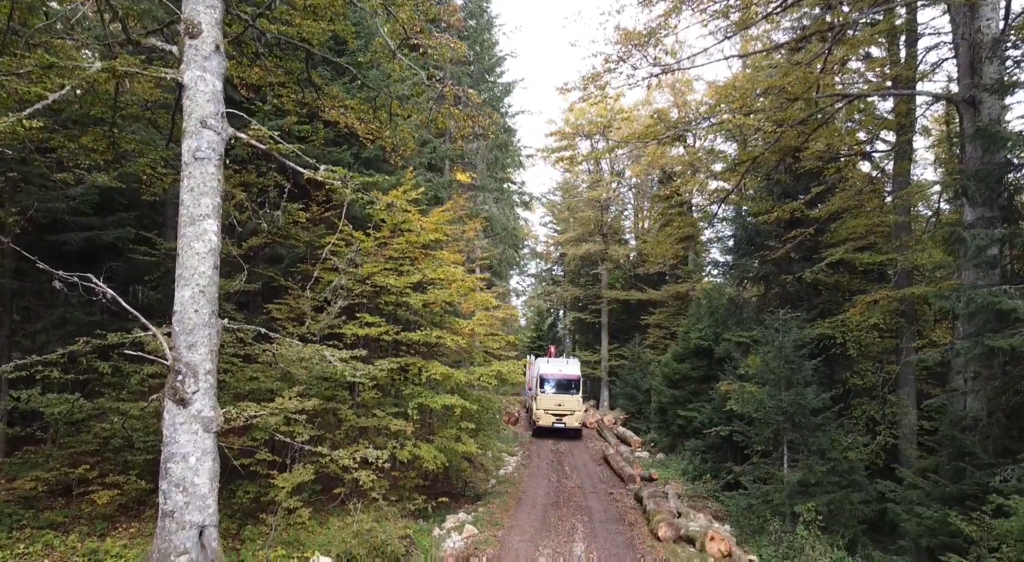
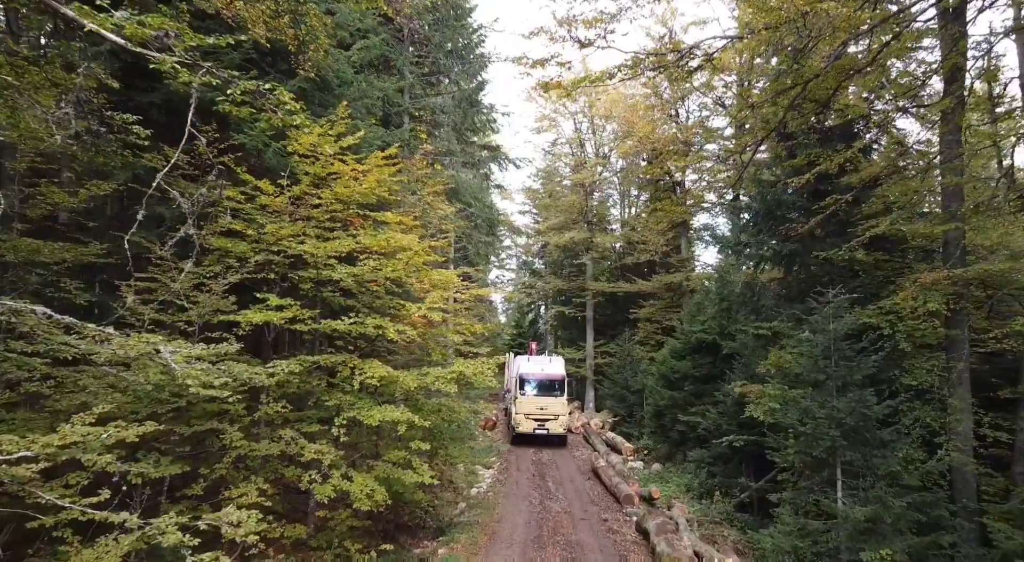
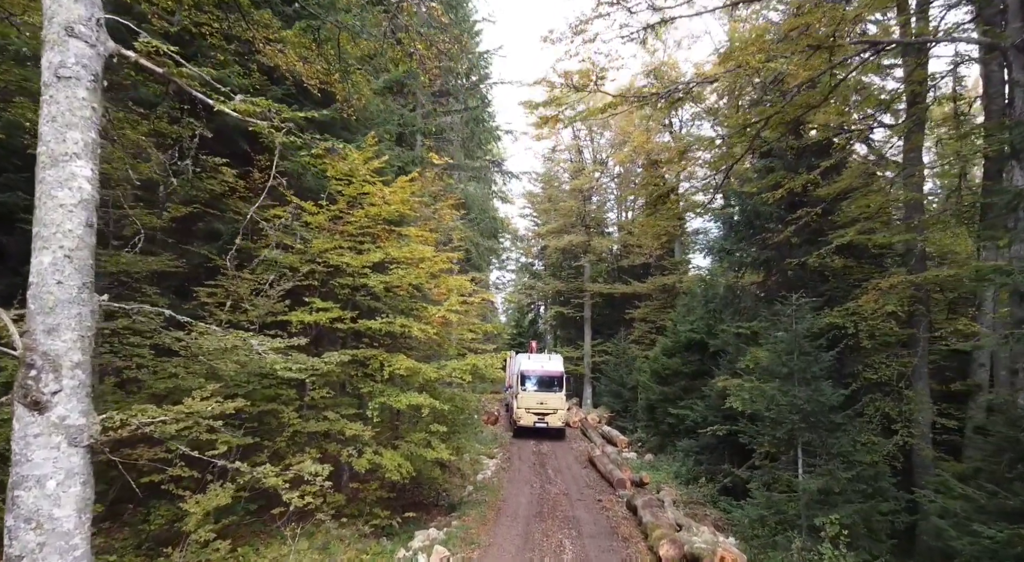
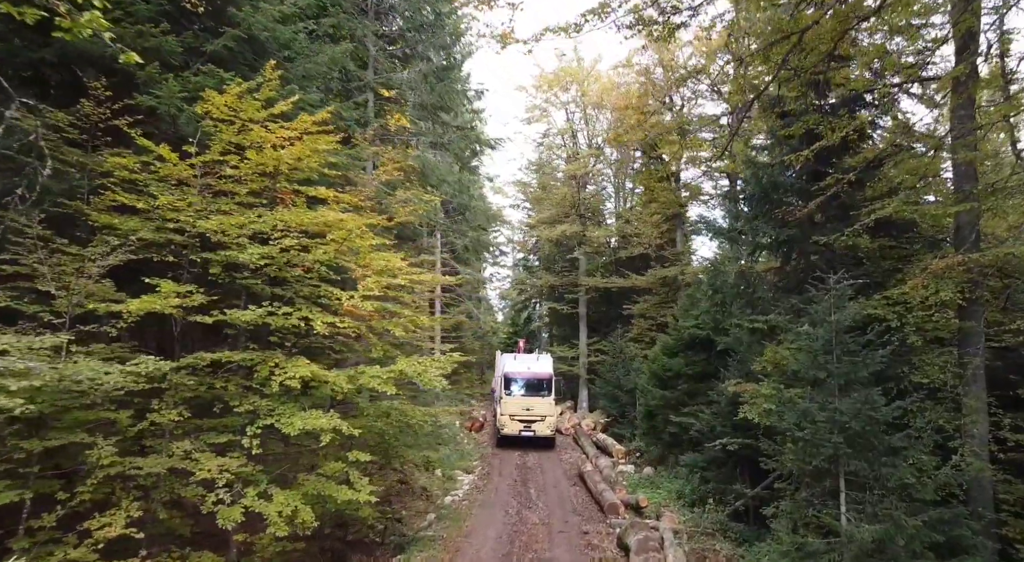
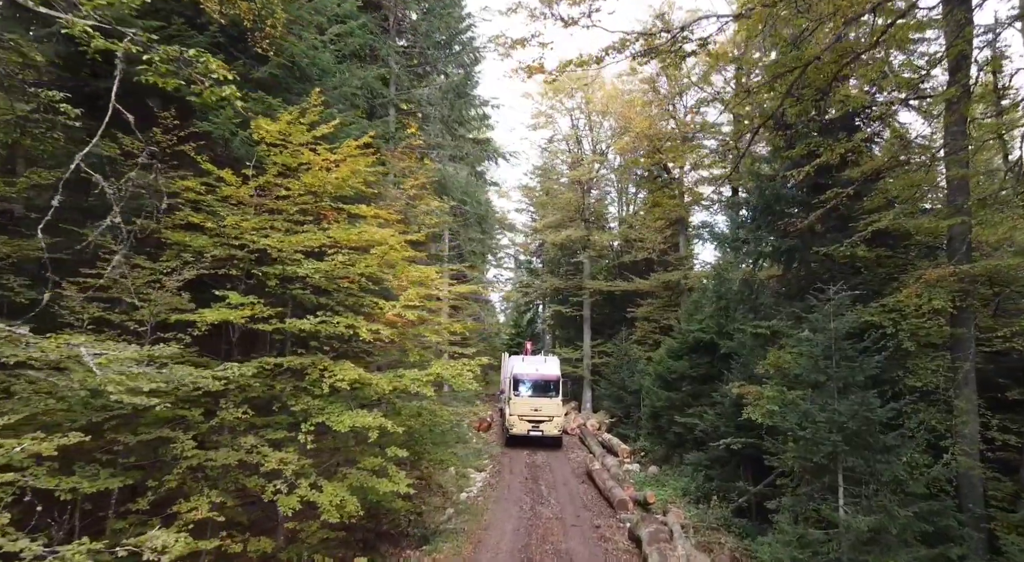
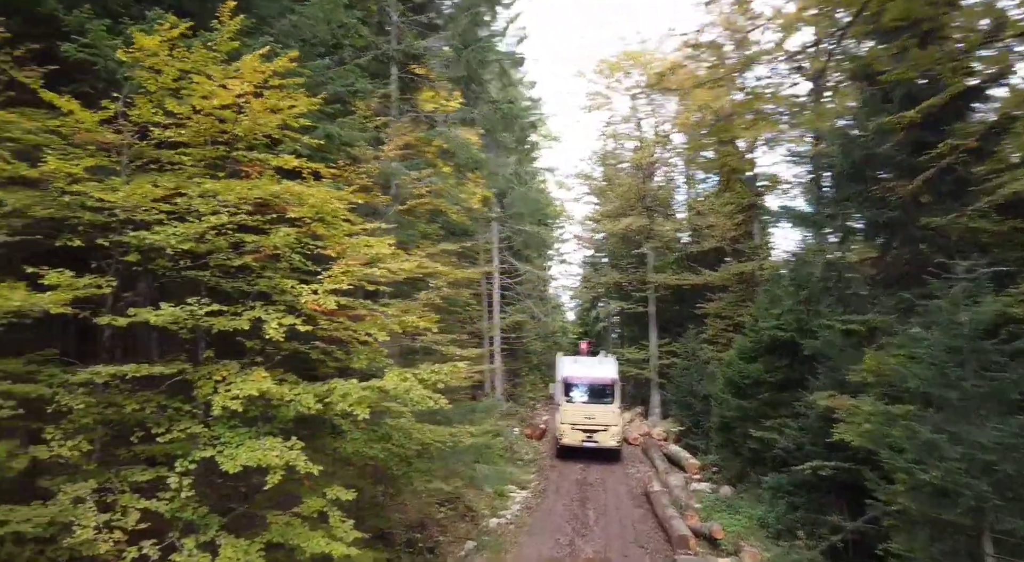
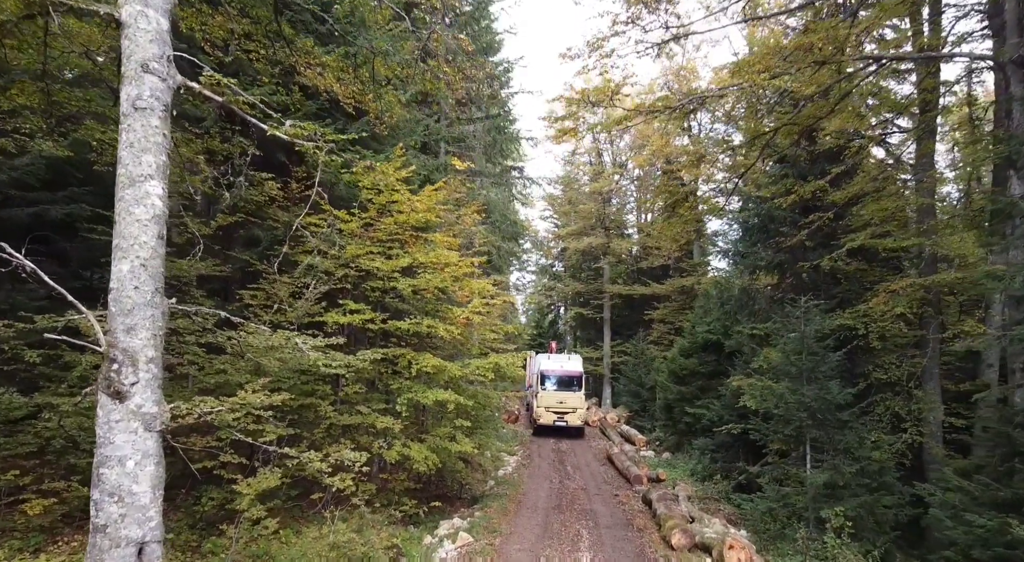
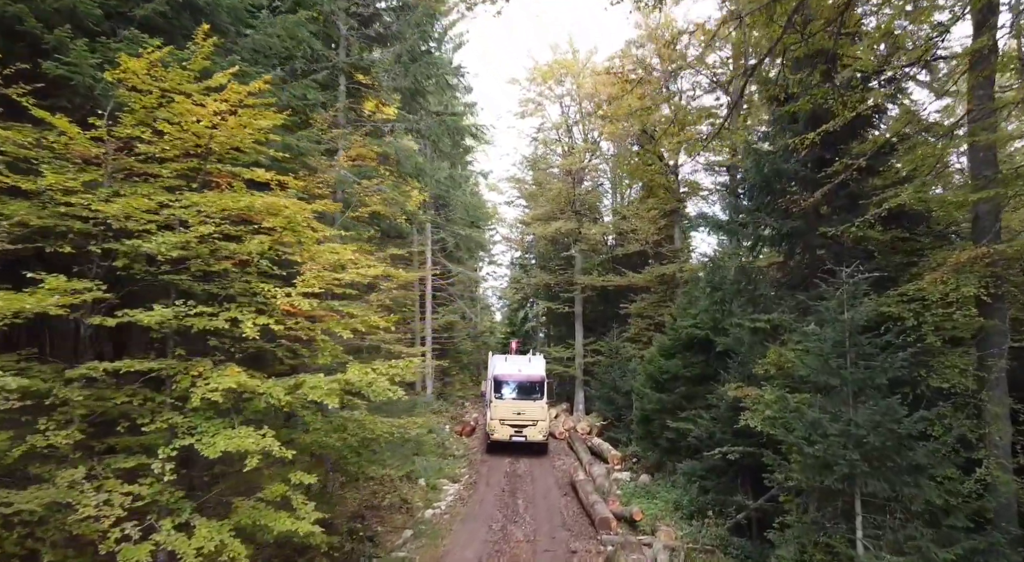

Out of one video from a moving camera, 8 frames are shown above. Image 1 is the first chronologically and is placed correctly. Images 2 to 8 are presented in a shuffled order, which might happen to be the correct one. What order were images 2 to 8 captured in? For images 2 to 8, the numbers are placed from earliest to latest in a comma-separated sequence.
7, 3, 2, 5, 4, 8, 6
